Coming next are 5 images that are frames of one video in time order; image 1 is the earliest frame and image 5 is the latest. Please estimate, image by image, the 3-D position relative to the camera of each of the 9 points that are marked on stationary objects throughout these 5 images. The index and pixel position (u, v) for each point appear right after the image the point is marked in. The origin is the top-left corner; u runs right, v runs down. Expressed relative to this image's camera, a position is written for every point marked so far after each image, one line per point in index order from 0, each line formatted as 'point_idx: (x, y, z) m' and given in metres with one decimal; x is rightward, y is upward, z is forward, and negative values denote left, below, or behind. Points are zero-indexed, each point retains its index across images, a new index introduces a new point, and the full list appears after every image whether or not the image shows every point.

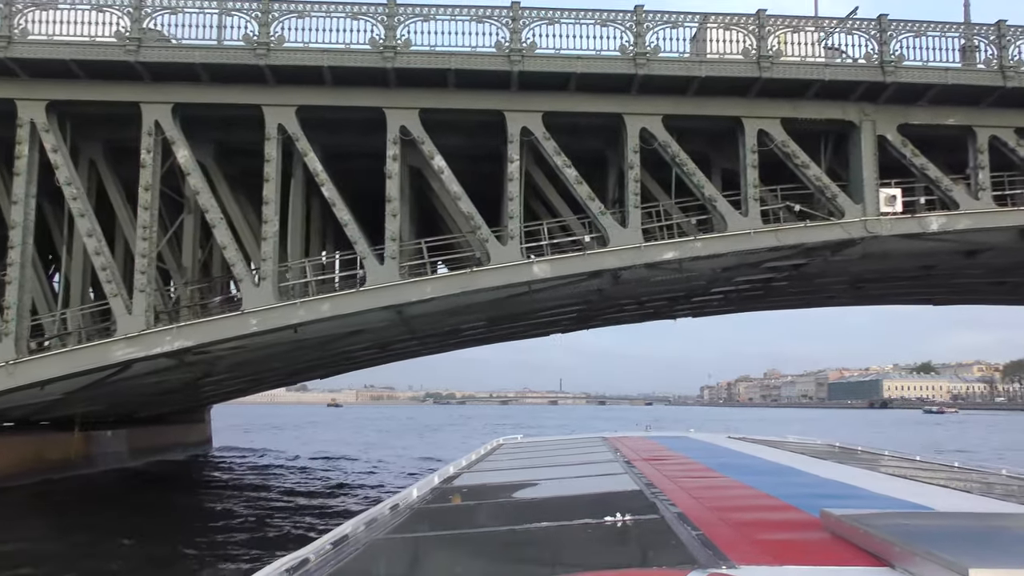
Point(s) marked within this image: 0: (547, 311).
0: (+0.8, -0.5, +20.1) m
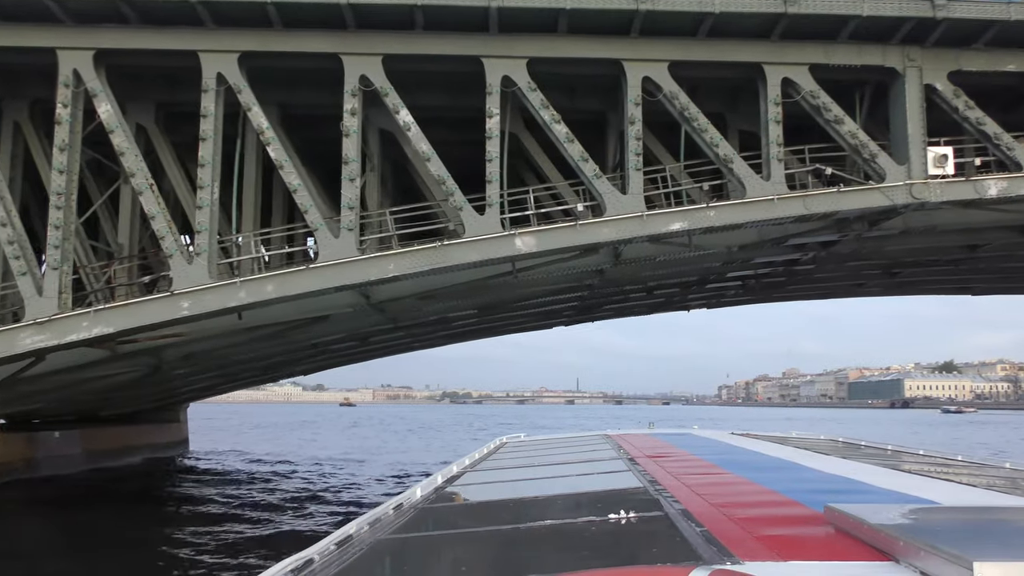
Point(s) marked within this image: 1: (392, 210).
0: (+0.6, -0.2, +17.9) m
1: (-1.9, +1.2, +13.8) m
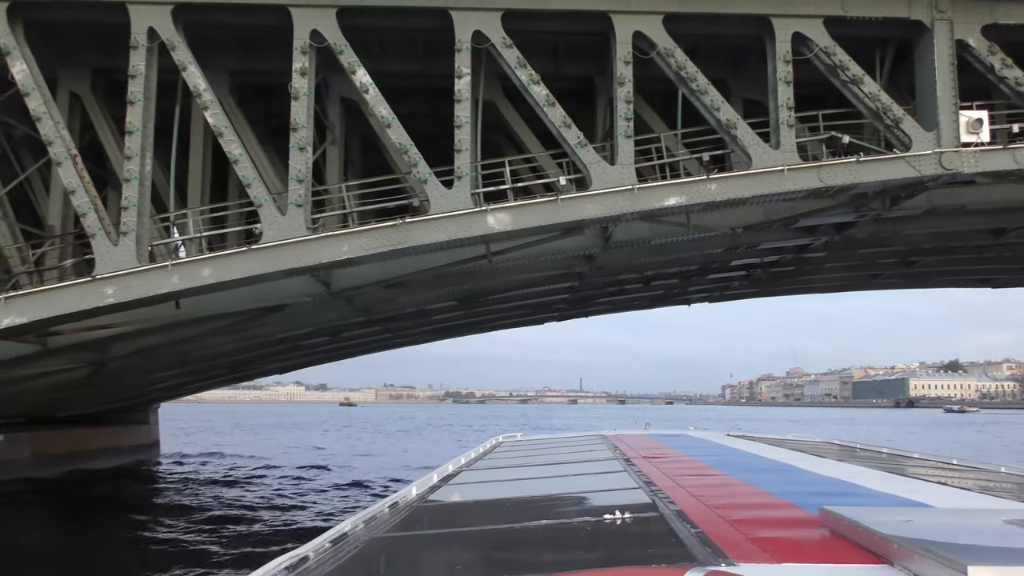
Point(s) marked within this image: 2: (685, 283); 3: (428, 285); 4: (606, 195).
0: (+0.3, 0.0, +16.4) m
1: (-2.2, +1.4, +12.3) m
2: (+3.8, +0.1, +19.1) m
3: (-1.4, 0.0, +14.2) m
4: (+1.2, +1.1, +10.6) m
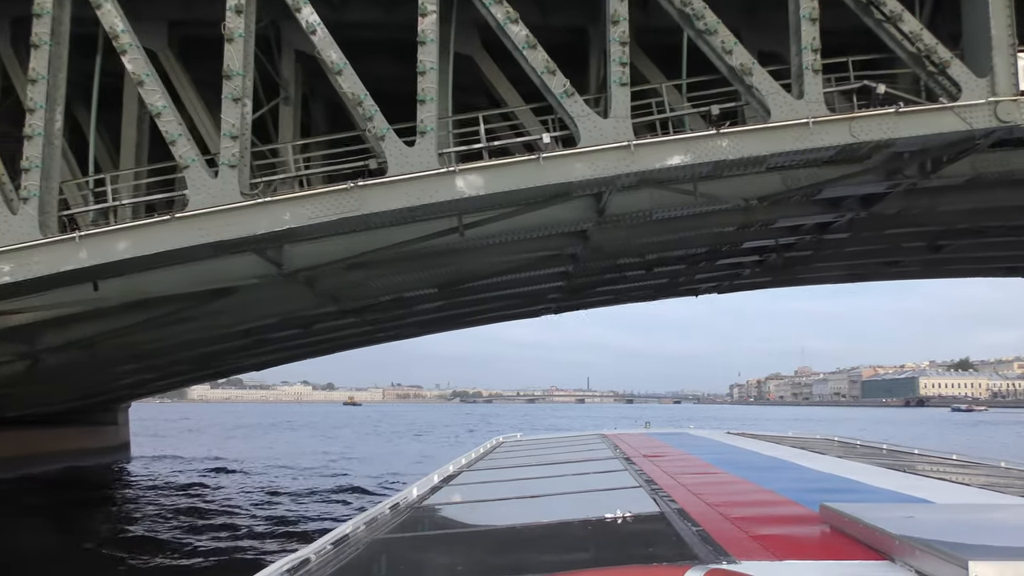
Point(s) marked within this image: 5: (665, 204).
0: (+0.1, +0.2, +14.7) m
1: (-2.5, +1.7, +10.6) m
2: (+3.6, +0.4, +17.4) m
3: (-1.6, +0.3, +12.5) m
4: (+0.9, +1.4, +9.0) m
5: (+1.9, +1.0, +11.0) m
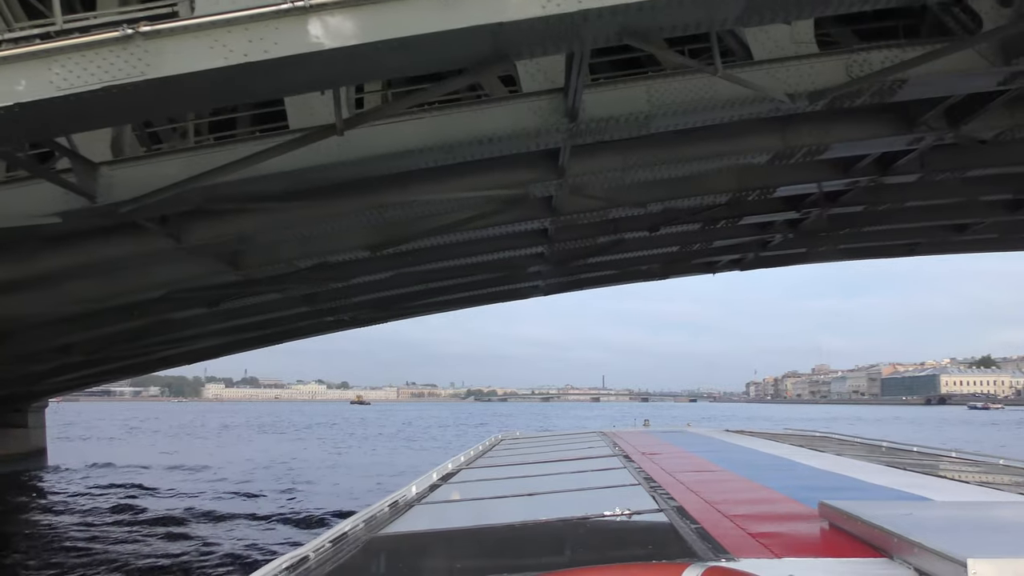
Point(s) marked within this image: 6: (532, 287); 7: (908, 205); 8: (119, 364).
0: (-0.5, +0.7, +11.1) m
1: (-3.1, +2.2, +7.0) m
2: (+3.1, +0.9, +13.7) m
3: (-2.2, +0.8, +8.9) m
4: (+0.2, +1.9, +5.3) m
5: (+1.3, +1.5, +7.3) m
6: (+0.4, 0.0, +16.7) m
7: (+6.0, +1.2, +12.9) m
8: (-7.7, -1.5, +17.0) m
